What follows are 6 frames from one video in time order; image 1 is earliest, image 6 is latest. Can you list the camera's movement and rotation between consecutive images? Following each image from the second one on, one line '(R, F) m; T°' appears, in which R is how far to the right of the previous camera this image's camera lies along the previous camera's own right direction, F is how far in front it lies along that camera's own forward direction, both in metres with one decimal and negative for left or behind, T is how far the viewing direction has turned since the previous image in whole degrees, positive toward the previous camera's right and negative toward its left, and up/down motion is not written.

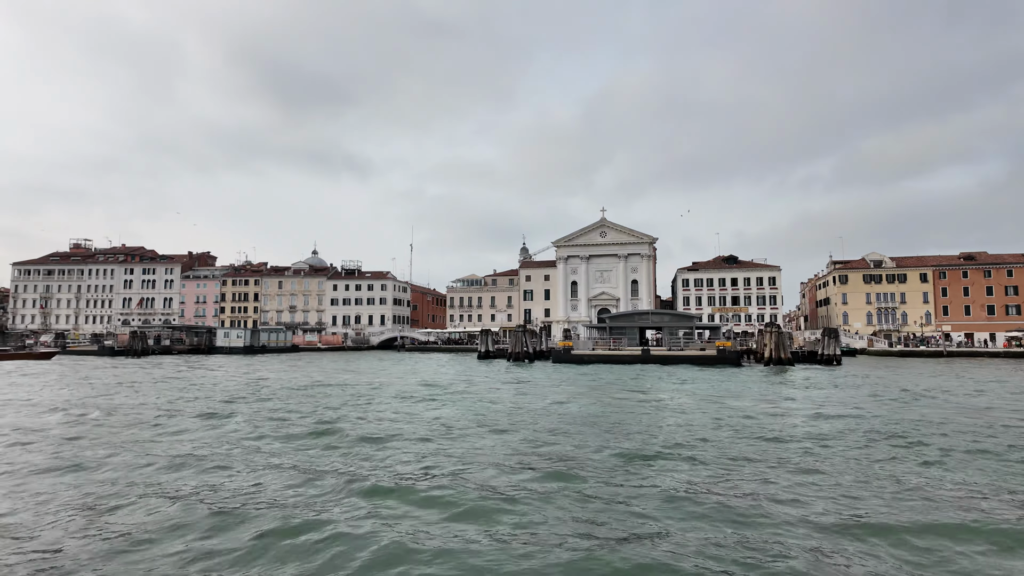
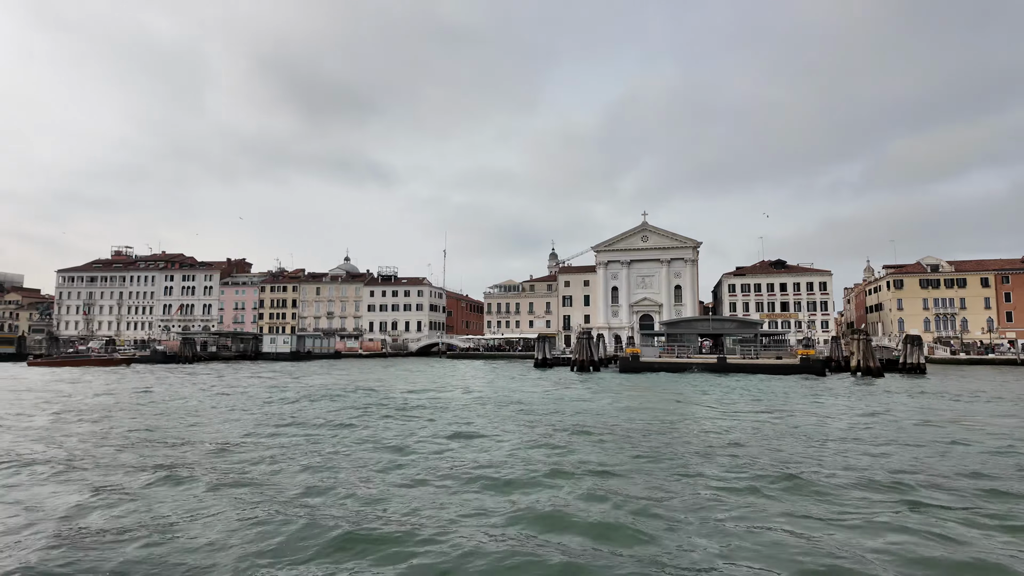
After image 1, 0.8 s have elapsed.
(-1.9, +1.1) m; -2°
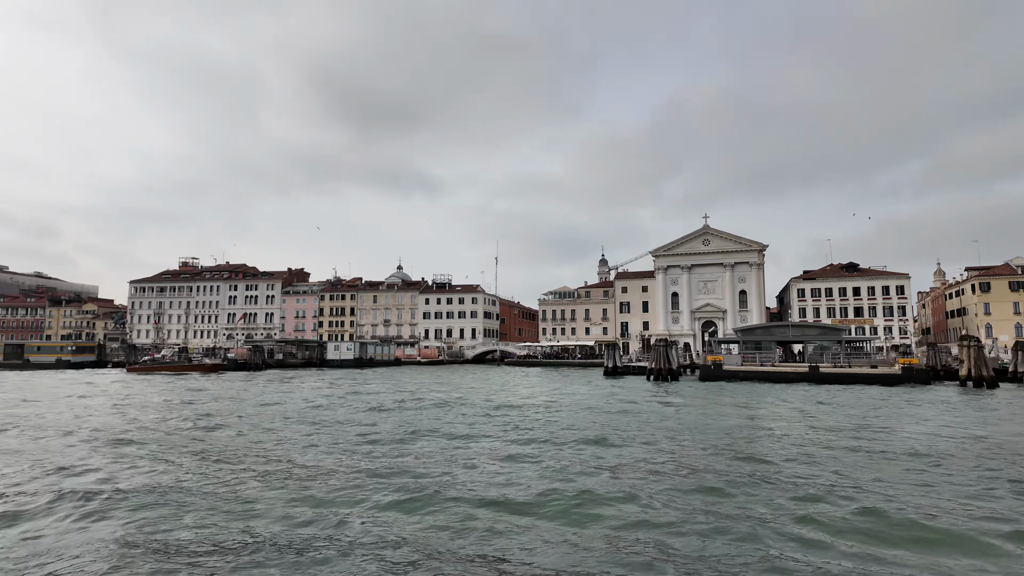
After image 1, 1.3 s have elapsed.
(-1.2, +0.7) m; -4°
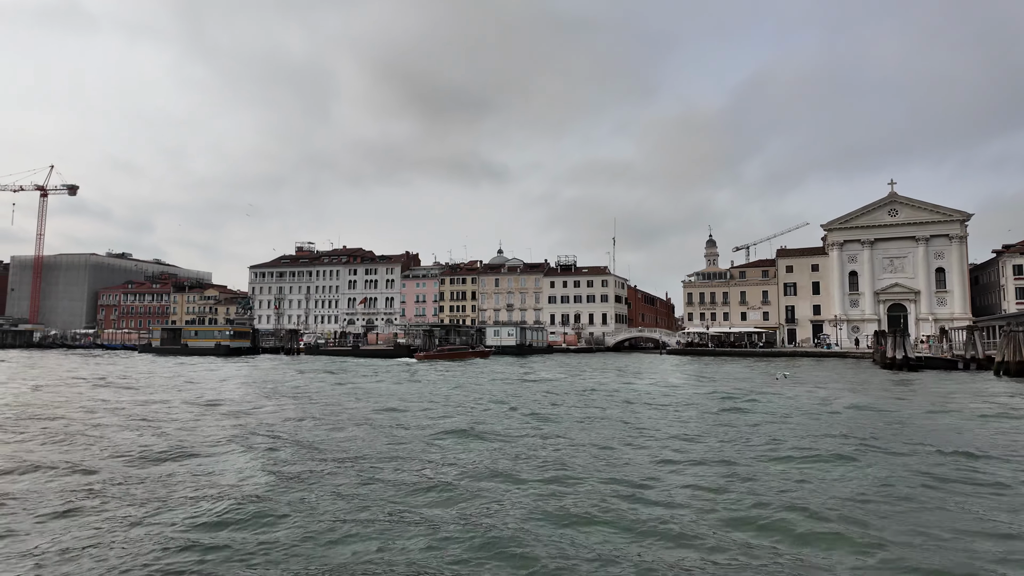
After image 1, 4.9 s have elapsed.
(-8.0, +4.8) m; -6°
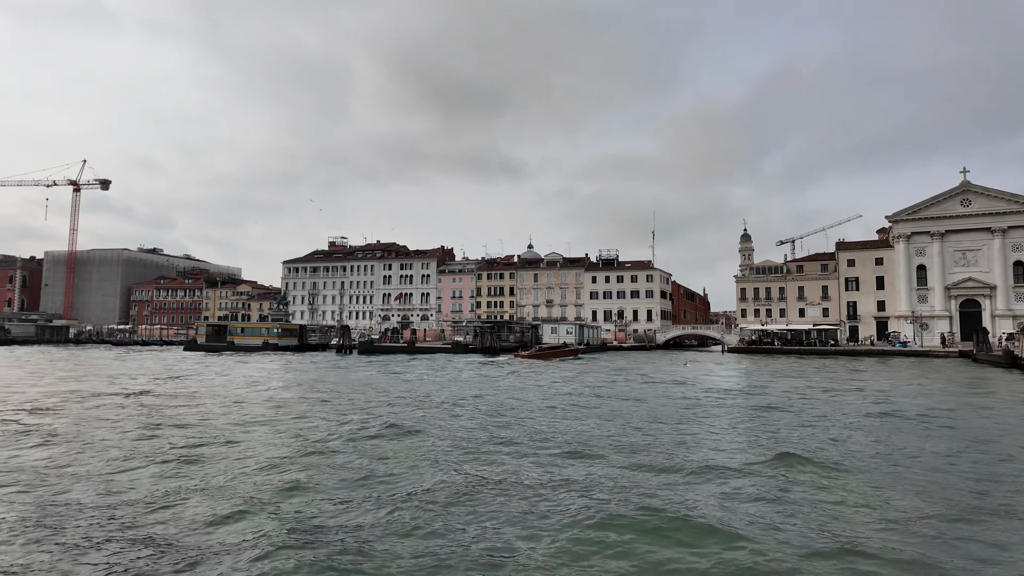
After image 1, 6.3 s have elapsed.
(-2.9, +2.0) m; -1°
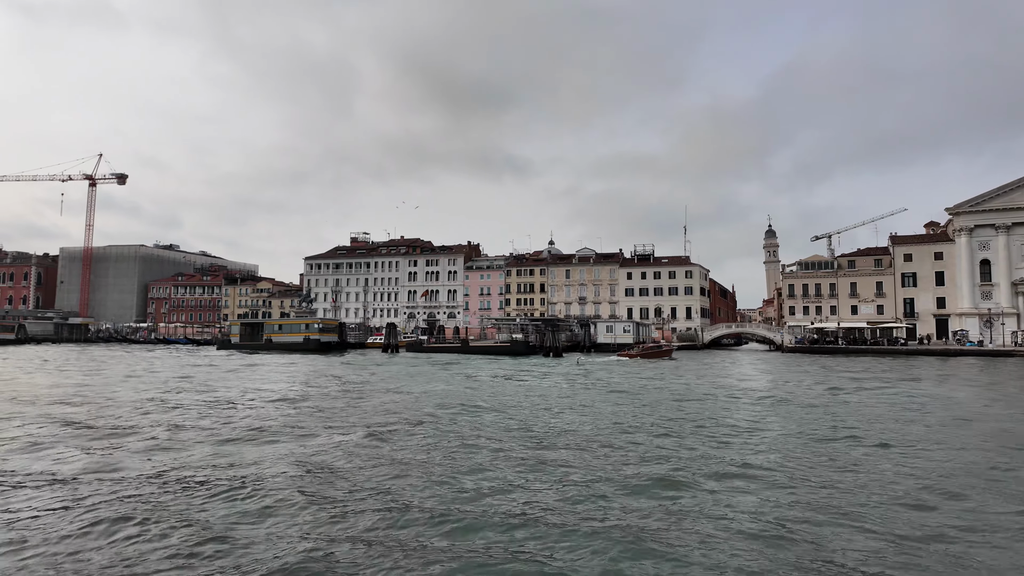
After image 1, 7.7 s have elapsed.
(-3.1, +2.3) m; 0°
